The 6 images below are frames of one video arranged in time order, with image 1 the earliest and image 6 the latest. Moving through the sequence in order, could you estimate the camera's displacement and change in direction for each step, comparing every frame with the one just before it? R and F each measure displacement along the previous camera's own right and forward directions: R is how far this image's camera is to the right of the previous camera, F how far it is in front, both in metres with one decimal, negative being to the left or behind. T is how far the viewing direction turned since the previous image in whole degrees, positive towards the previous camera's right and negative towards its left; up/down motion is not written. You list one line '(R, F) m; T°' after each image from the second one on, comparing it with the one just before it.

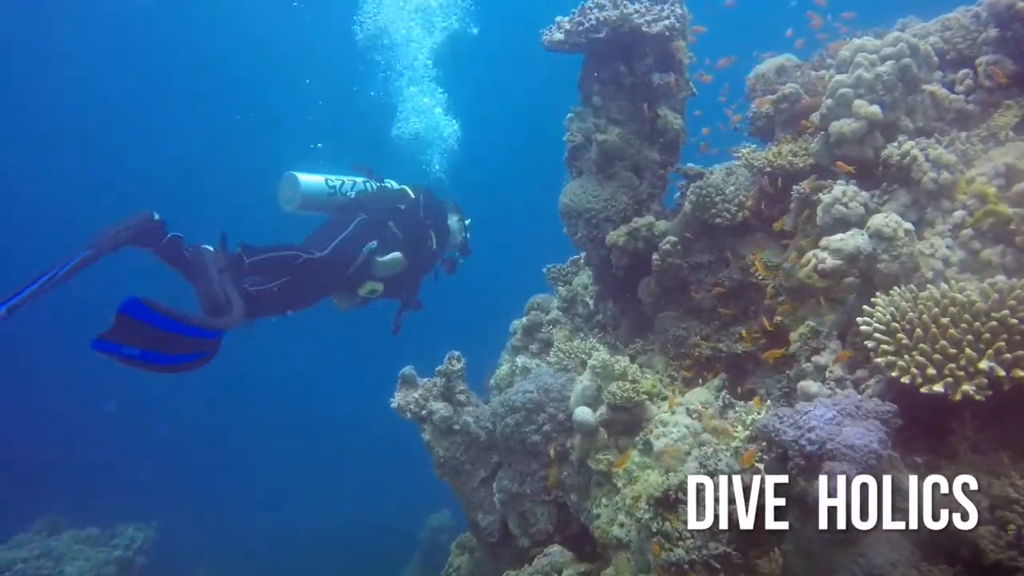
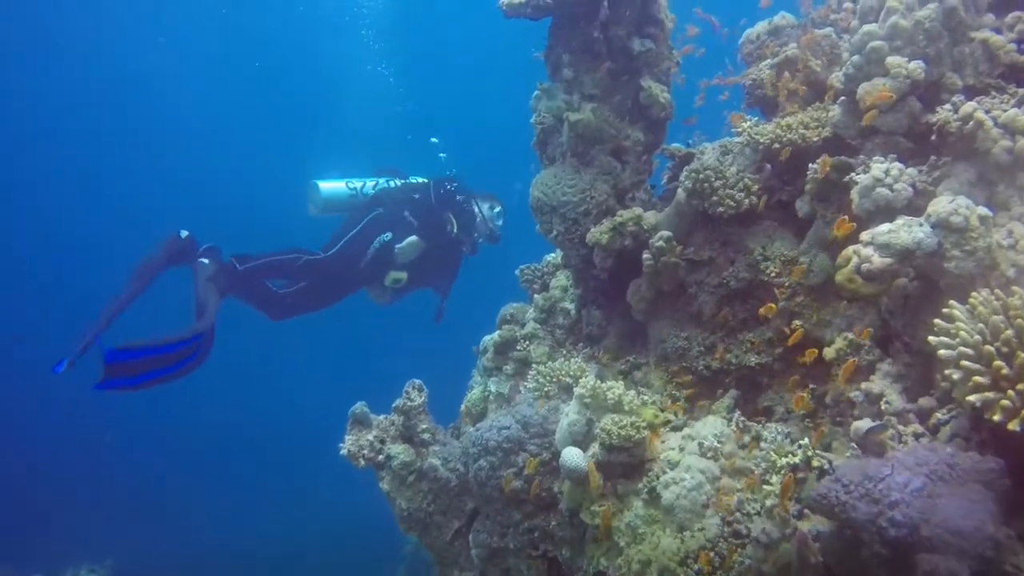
(+0.1, +1.1) m; +2°
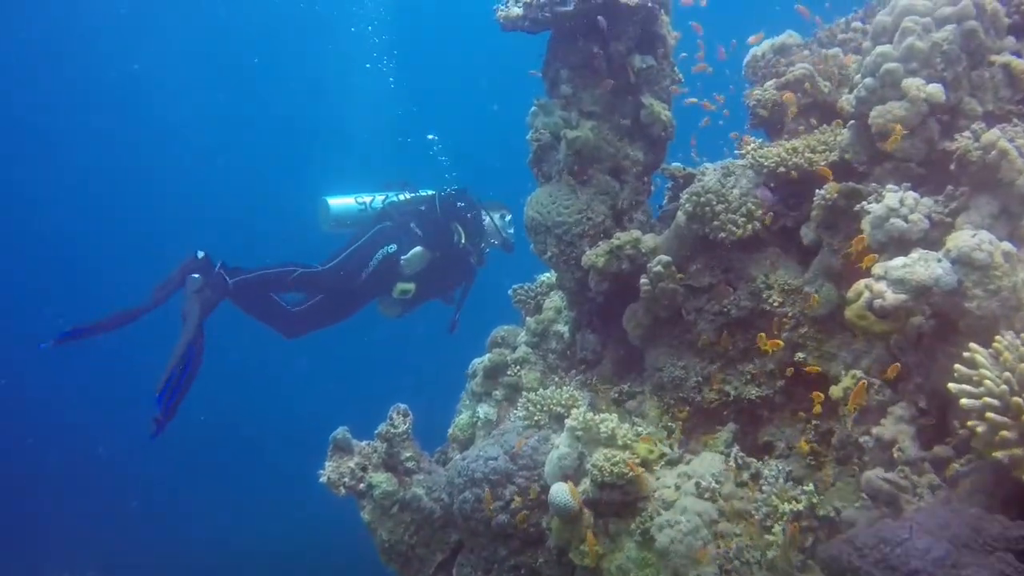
(+0.1, +0.3) m; 0°
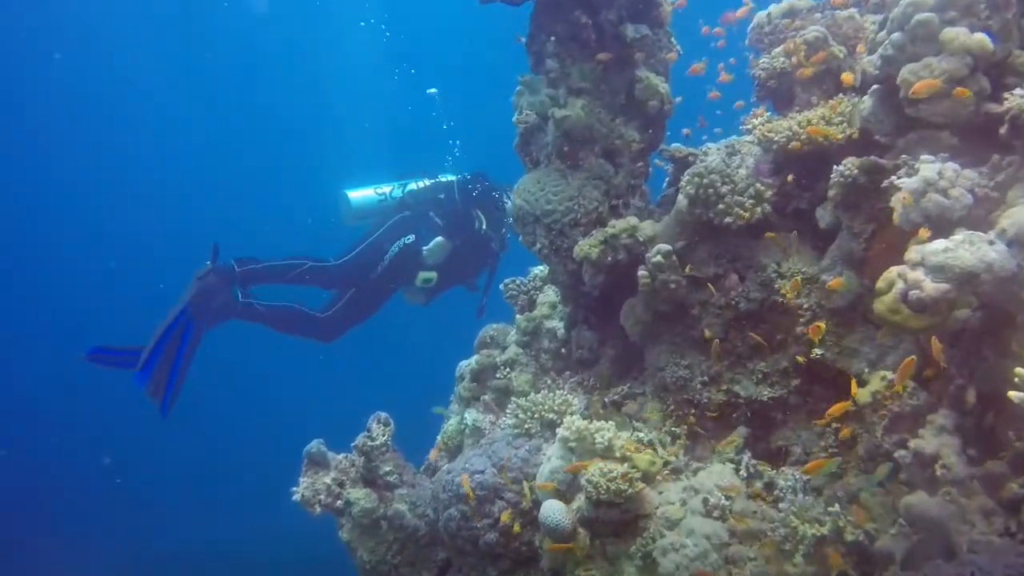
(+0.1, +0.5) m; 0°
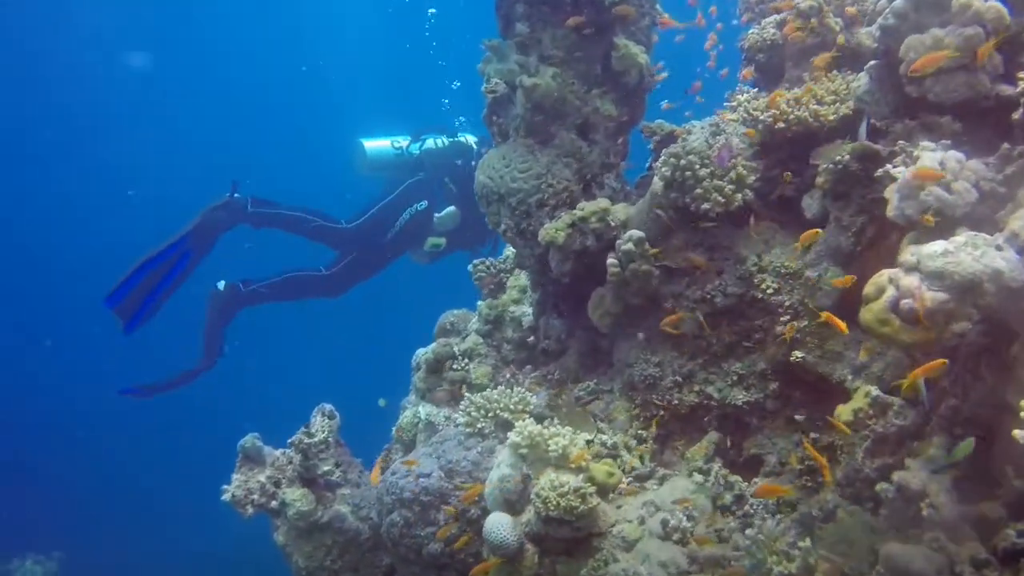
(+0.3, +0.4) m; +1°
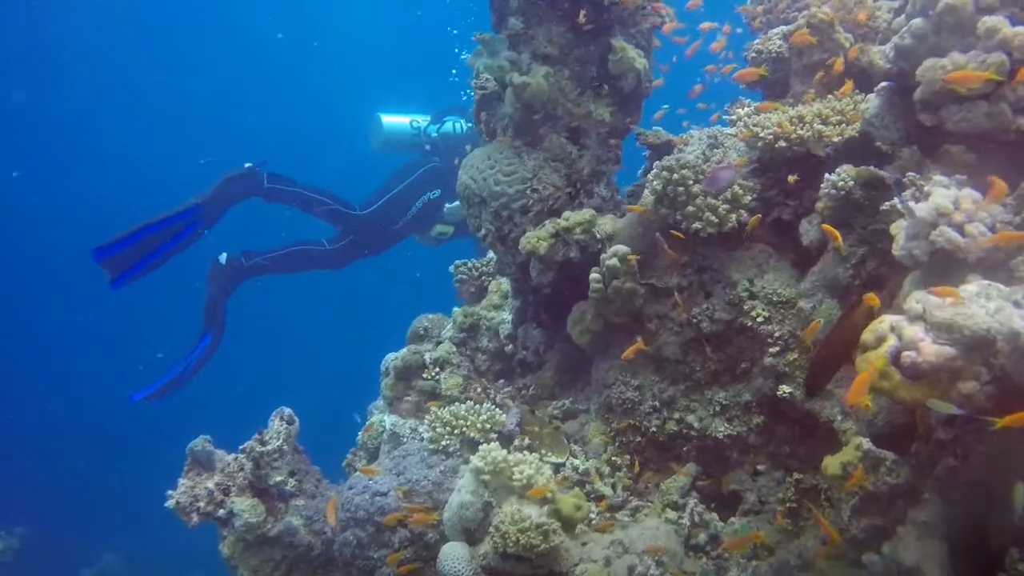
(+0.1, +0.3) m; +1°
